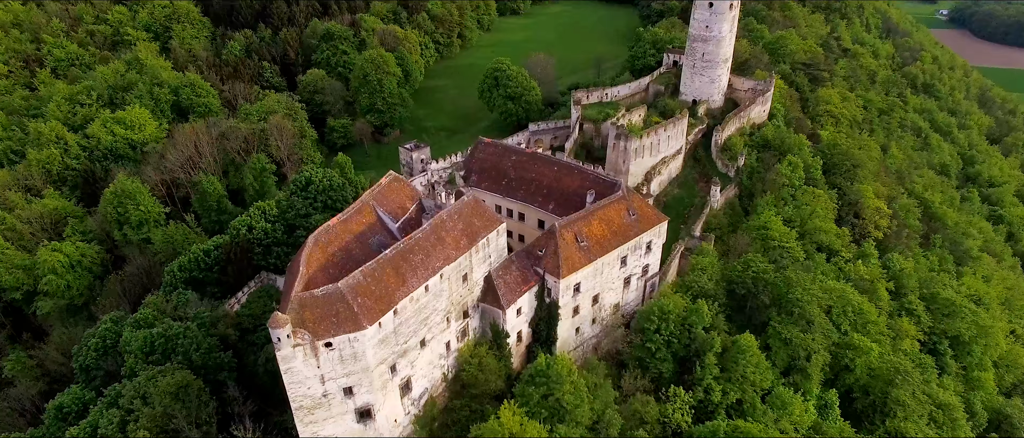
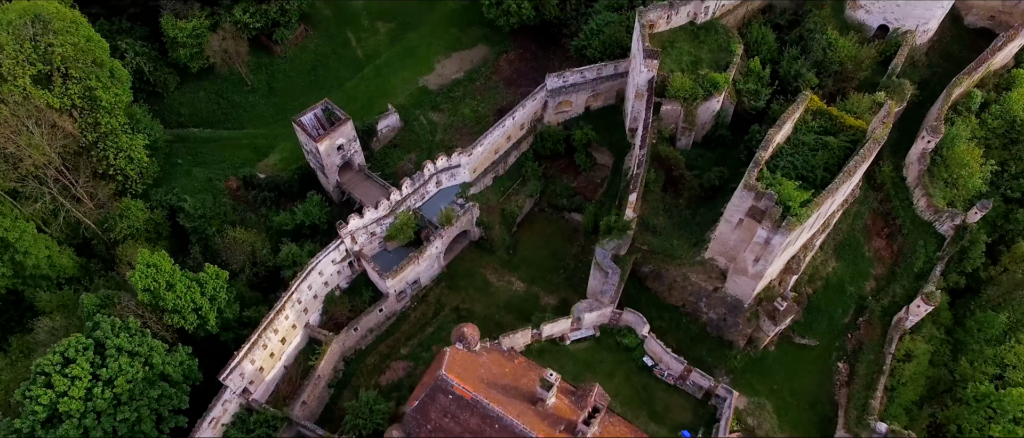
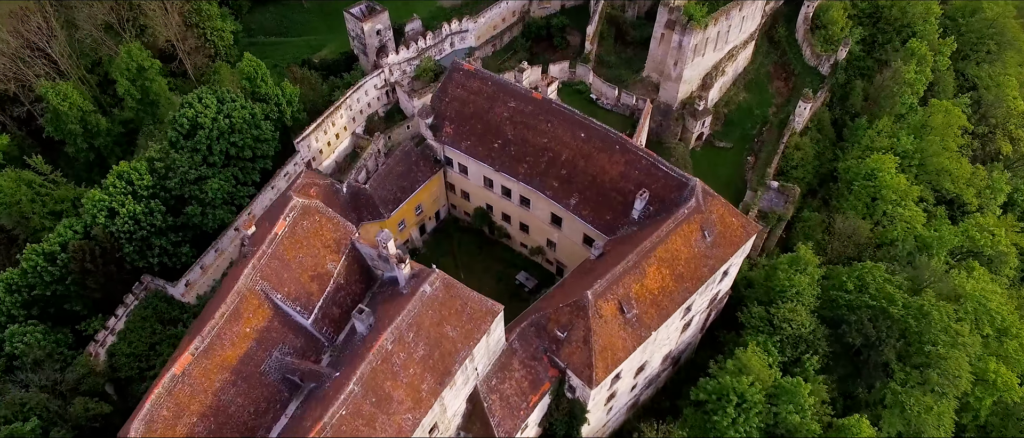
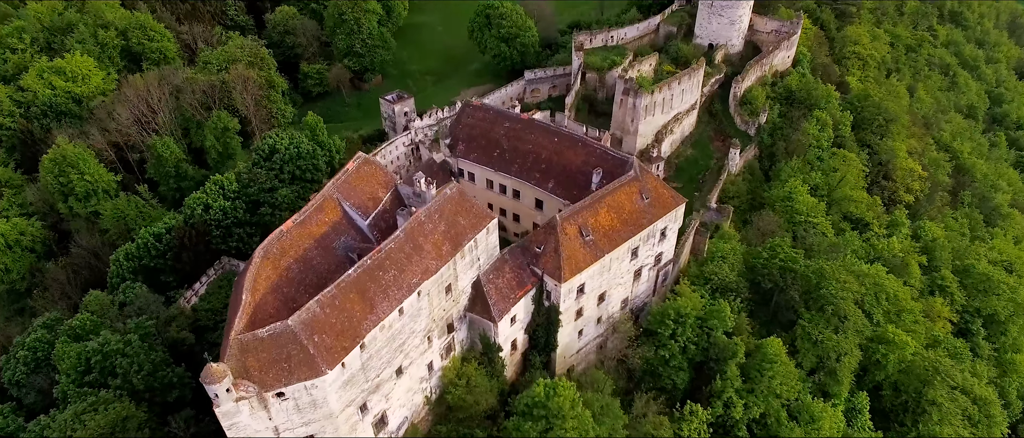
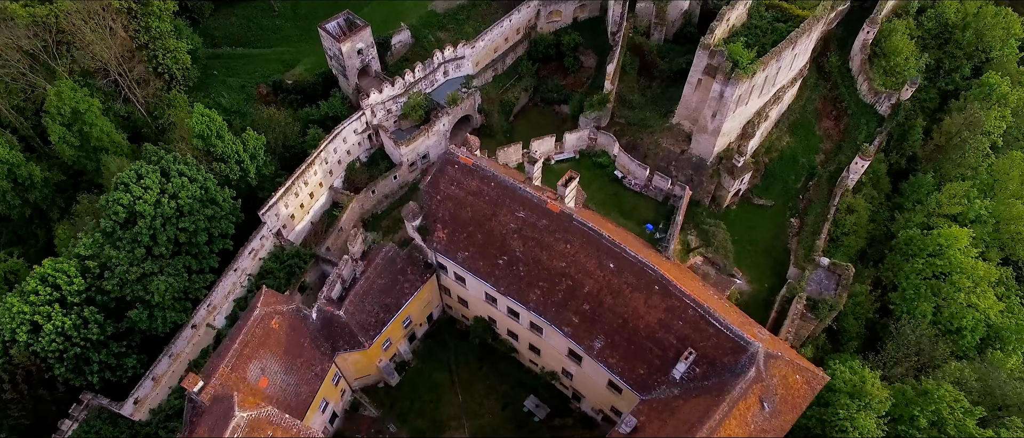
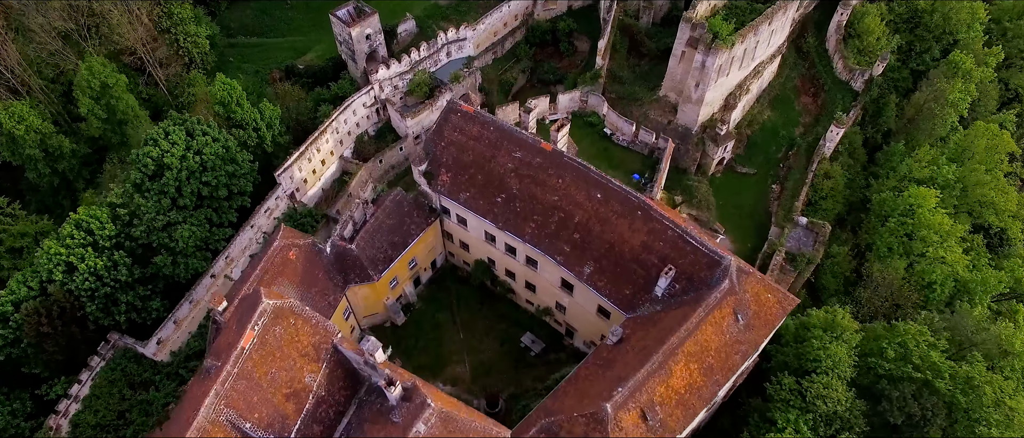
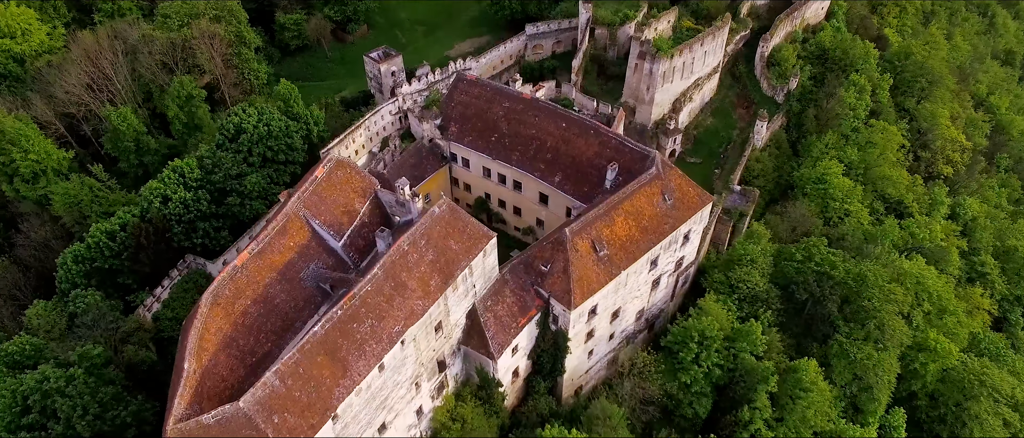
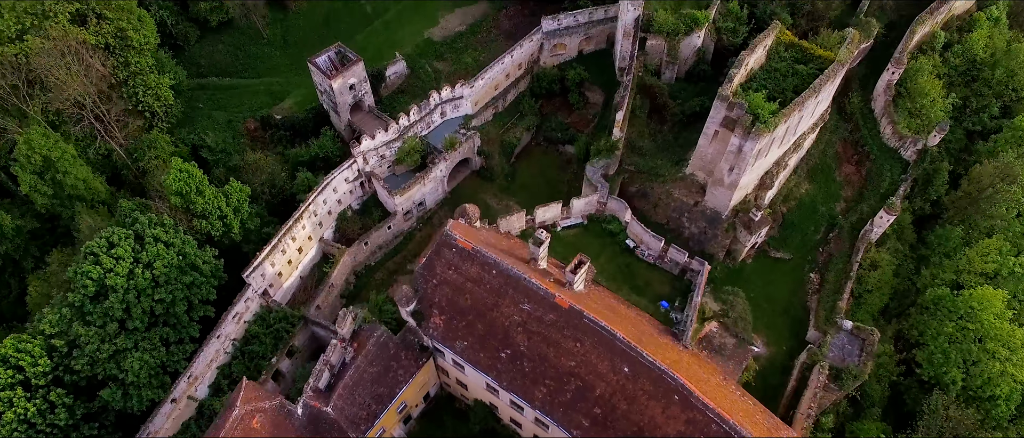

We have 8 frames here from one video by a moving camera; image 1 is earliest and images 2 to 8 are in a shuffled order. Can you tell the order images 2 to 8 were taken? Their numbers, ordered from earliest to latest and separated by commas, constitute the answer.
4, 7, 3, 6, 5, 8, 2
